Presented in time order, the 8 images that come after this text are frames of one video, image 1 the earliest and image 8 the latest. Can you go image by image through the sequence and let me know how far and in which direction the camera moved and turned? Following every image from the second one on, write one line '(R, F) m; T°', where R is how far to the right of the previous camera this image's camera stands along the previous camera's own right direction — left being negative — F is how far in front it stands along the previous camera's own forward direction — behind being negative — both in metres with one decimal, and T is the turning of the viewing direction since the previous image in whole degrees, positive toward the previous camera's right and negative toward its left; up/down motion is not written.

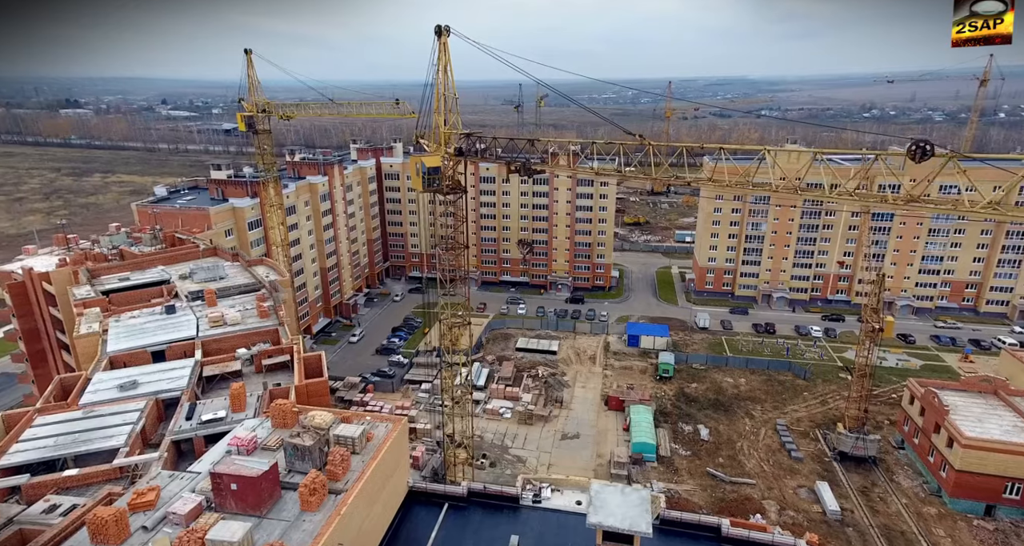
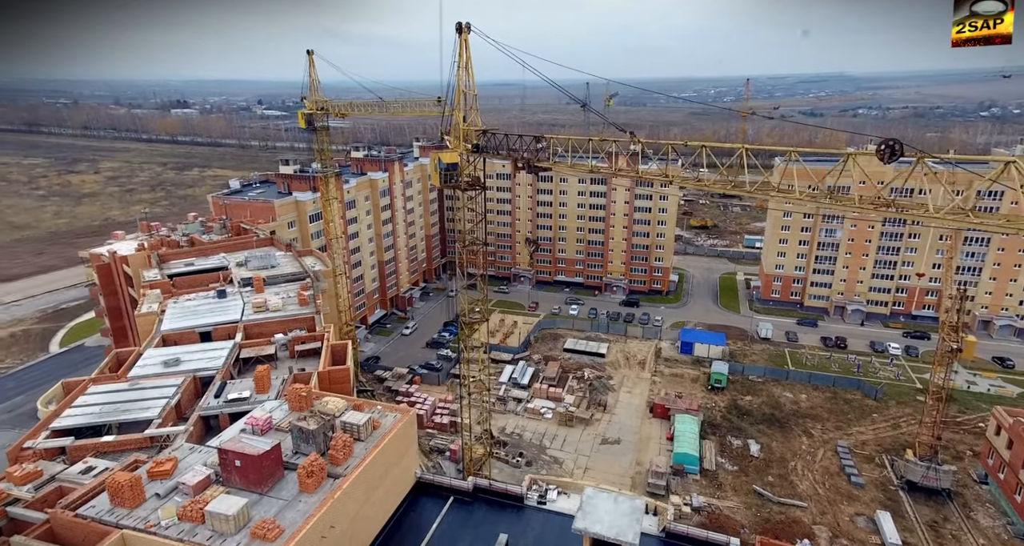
(+2.3, +0.1) m; -8°
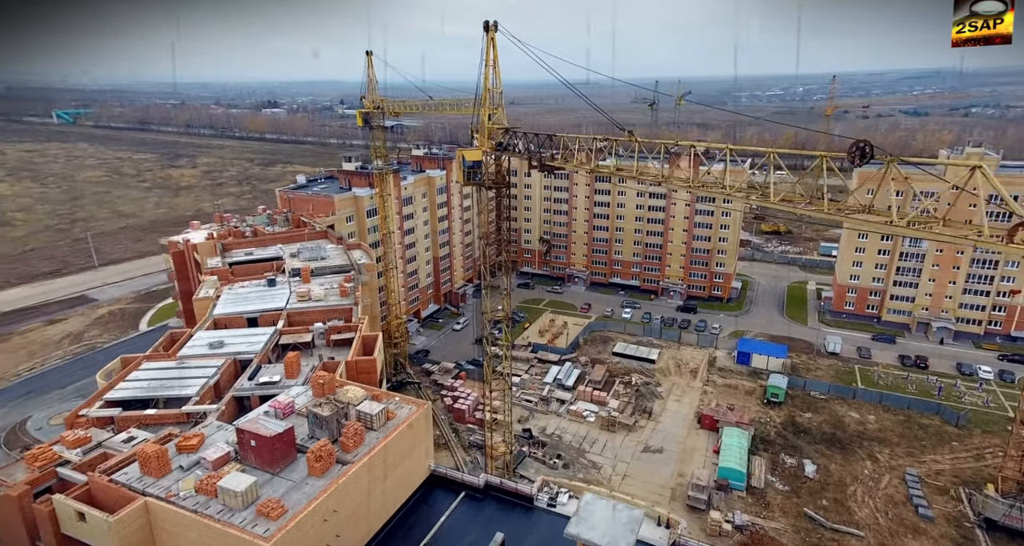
(+2.0, +0.1) m; -8°
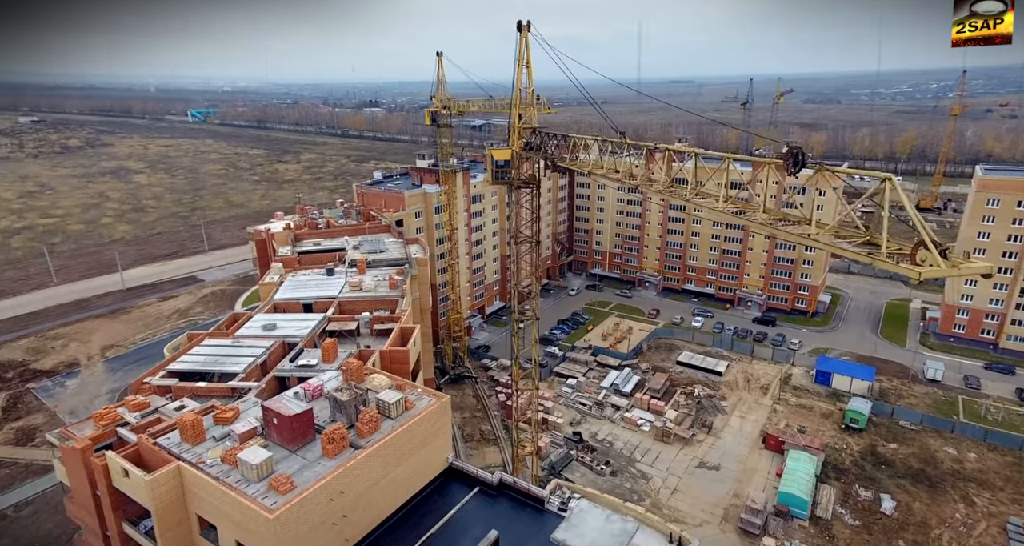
(+2.6, +0.2) m; -10°
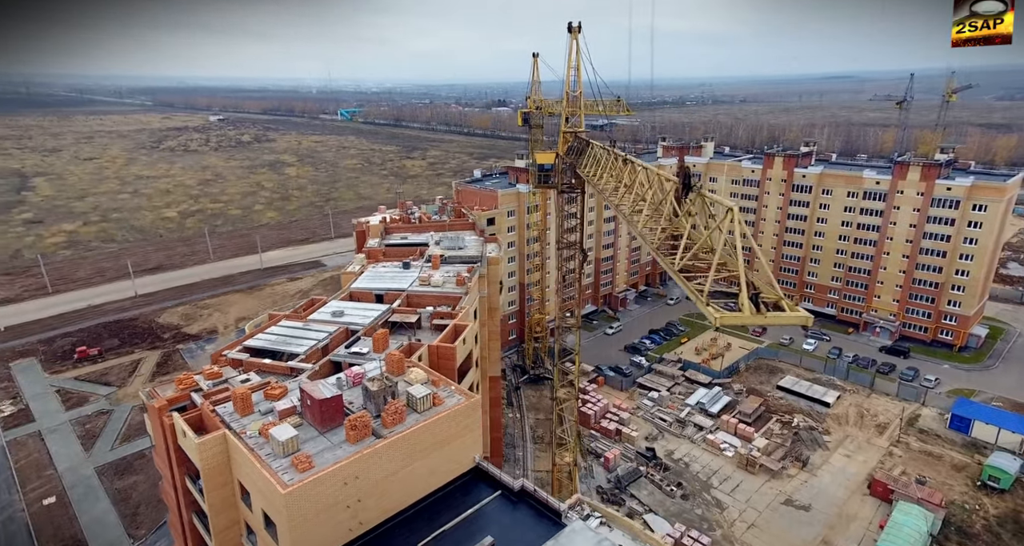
(+3.5, +0.8) m; -14°
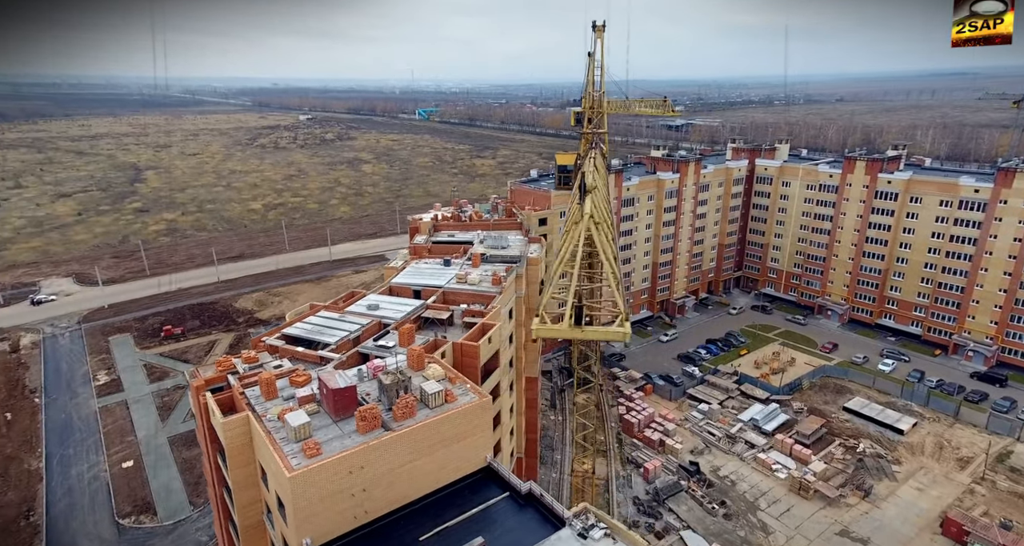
(+2.3, +0.4) m; -8°
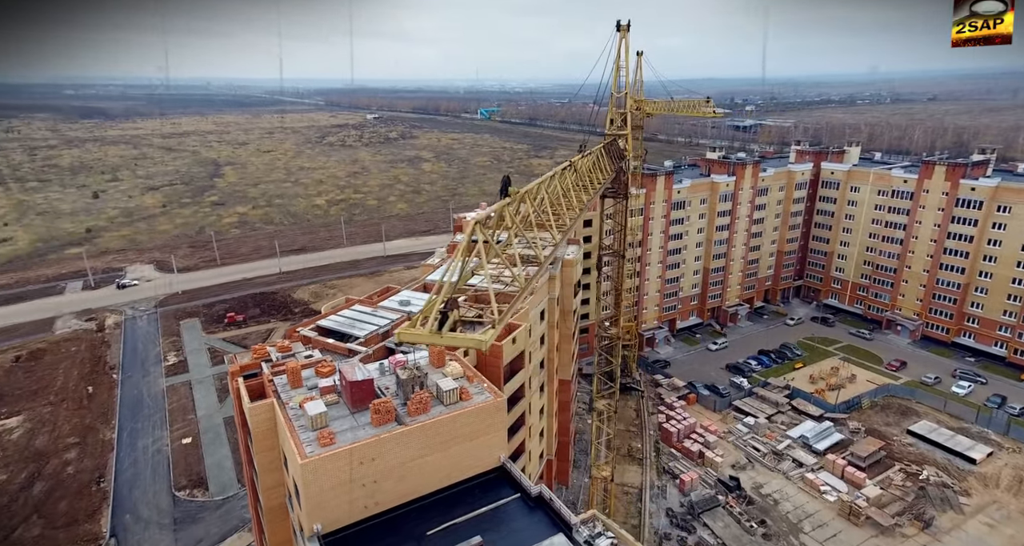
(+1.6, +0.3) m; -7°
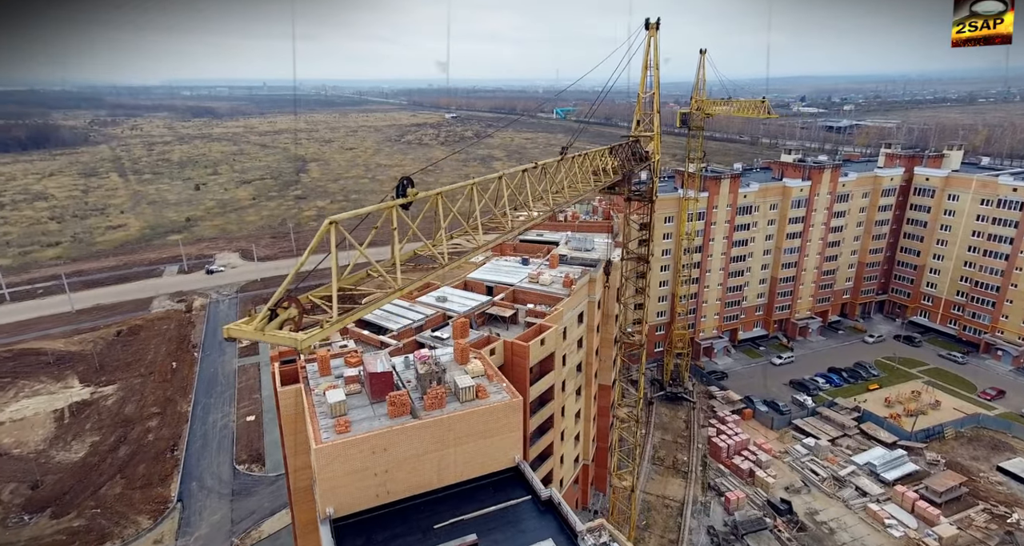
(+1.9, +0.6) m; -8°
